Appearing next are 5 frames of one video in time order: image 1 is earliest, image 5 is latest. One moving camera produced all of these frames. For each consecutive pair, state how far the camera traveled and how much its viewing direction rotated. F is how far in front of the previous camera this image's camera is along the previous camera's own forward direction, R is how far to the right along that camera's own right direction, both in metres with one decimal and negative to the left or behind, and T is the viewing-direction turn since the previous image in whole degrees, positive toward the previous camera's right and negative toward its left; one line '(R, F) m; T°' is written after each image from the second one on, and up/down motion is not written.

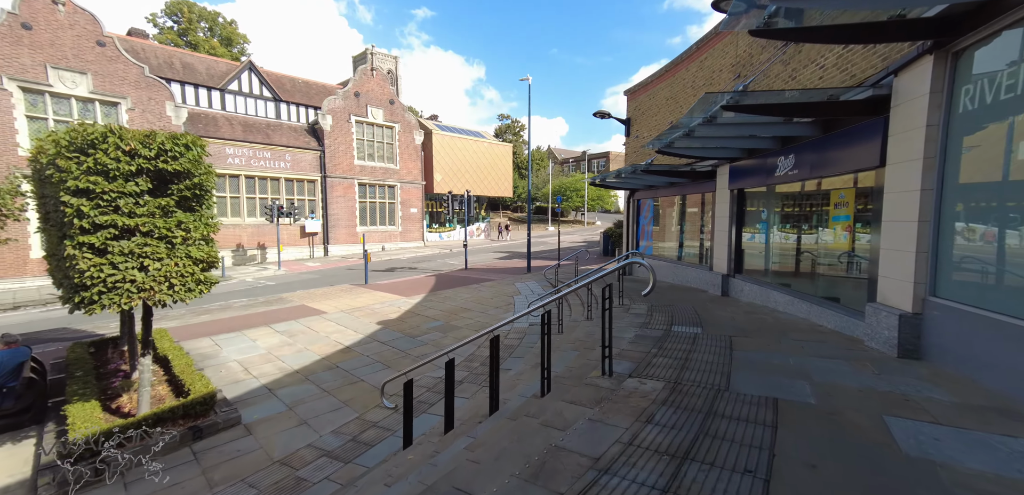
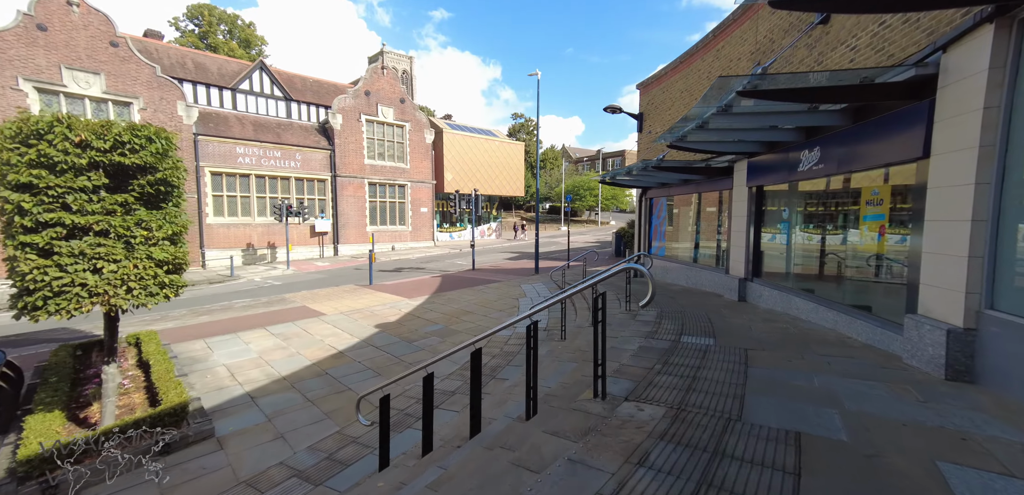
(+0.3, +0.4) m; -2°
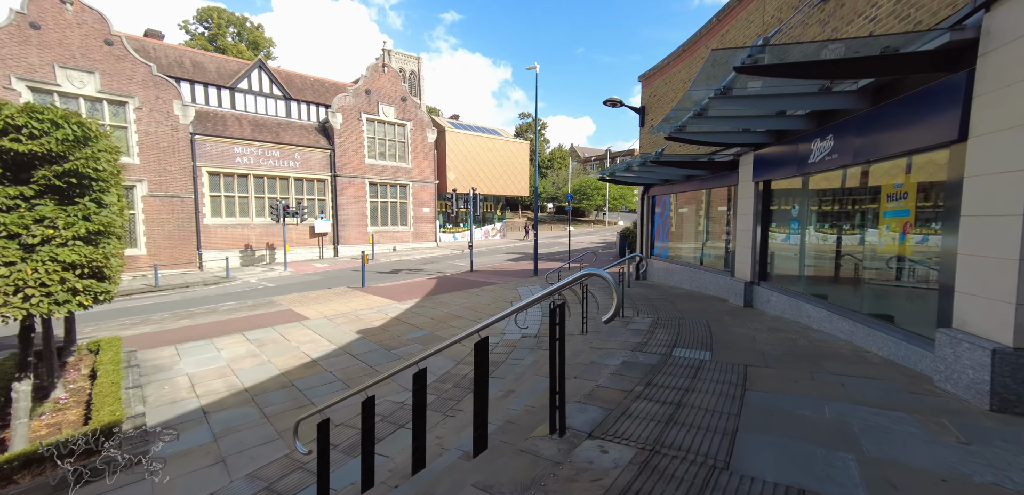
(+0.4, +0.6) m; -1°
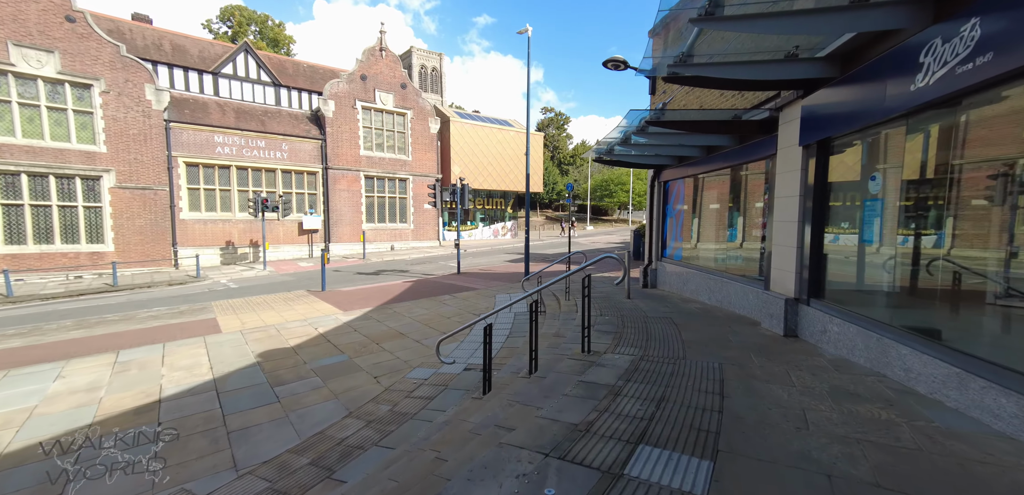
(+1.2, +2.3) m; -4°
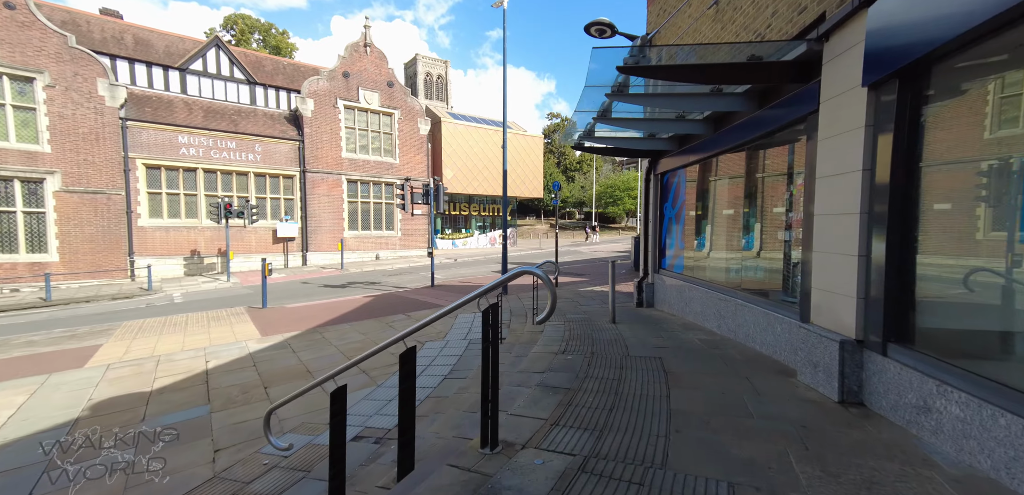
(+1.0, +1.9) m; -2°
